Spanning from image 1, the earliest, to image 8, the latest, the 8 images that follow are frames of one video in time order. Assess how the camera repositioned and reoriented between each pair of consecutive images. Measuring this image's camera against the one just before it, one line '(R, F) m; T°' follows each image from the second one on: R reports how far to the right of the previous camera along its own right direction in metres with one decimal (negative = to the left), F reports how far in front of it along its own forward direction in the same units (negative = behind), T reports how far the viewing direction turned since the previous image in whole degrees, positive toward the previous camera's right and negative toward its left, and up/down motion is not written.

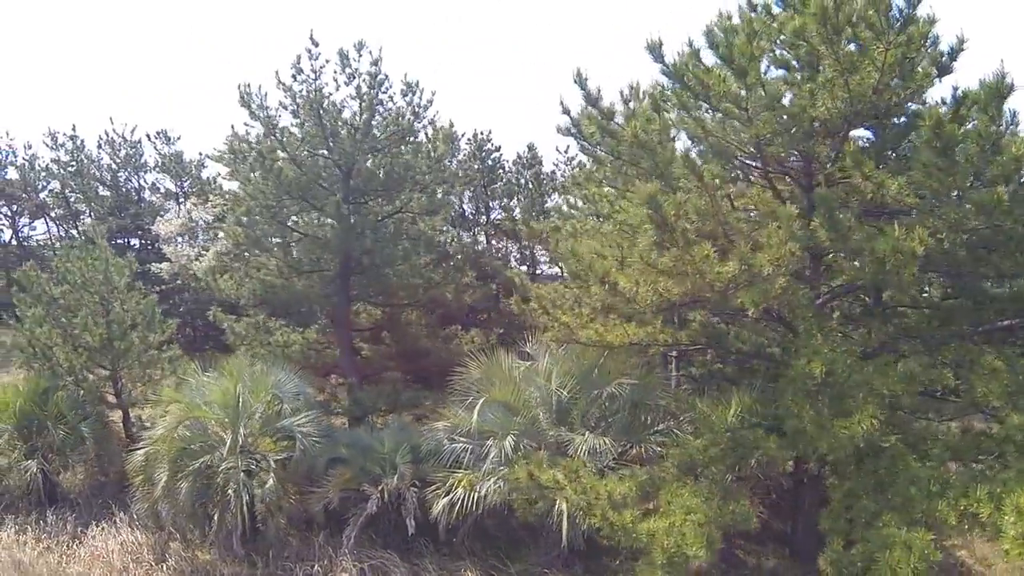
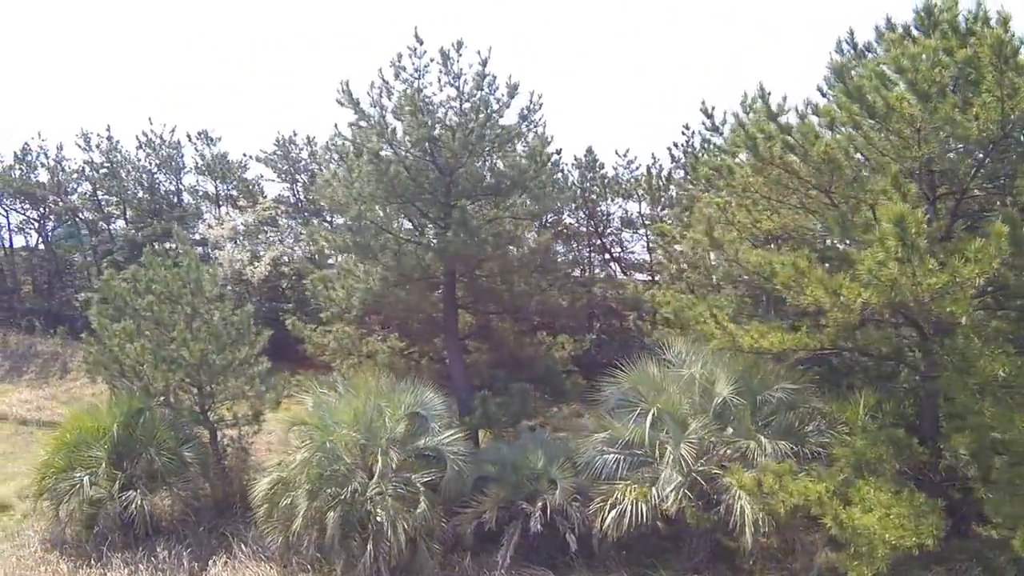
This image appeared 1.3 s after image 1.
(-1.8, +0.2) m; +5°
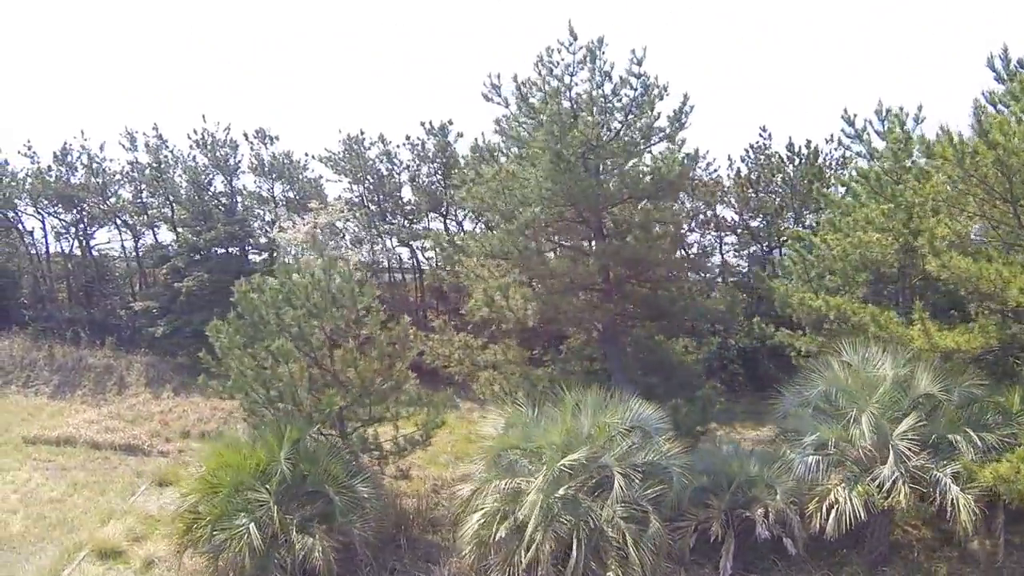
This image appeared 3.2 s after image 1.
(-2.7, +0.3) m; +9°
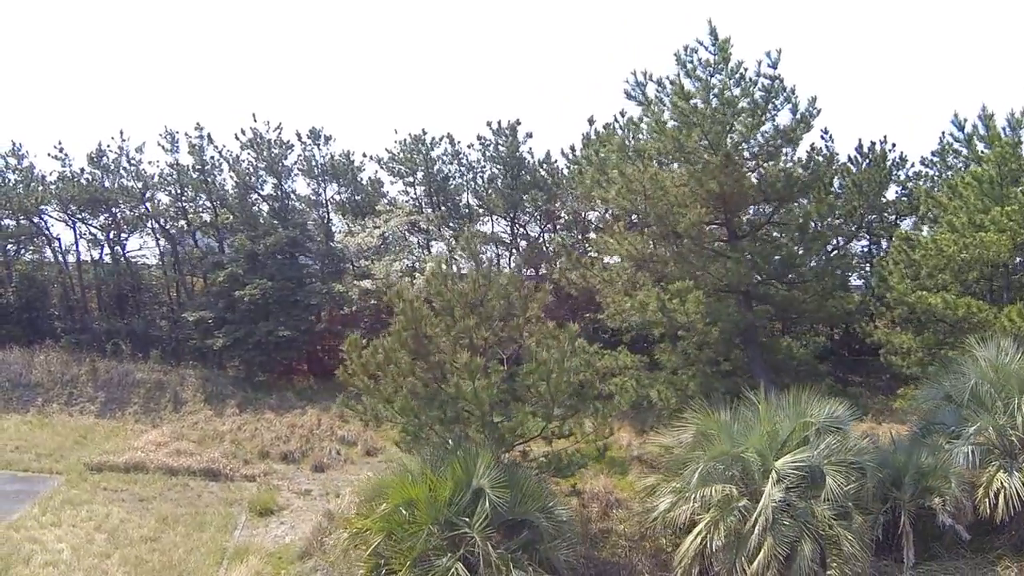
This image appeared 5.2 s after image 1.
(-2.8, +0.5) m; +10°
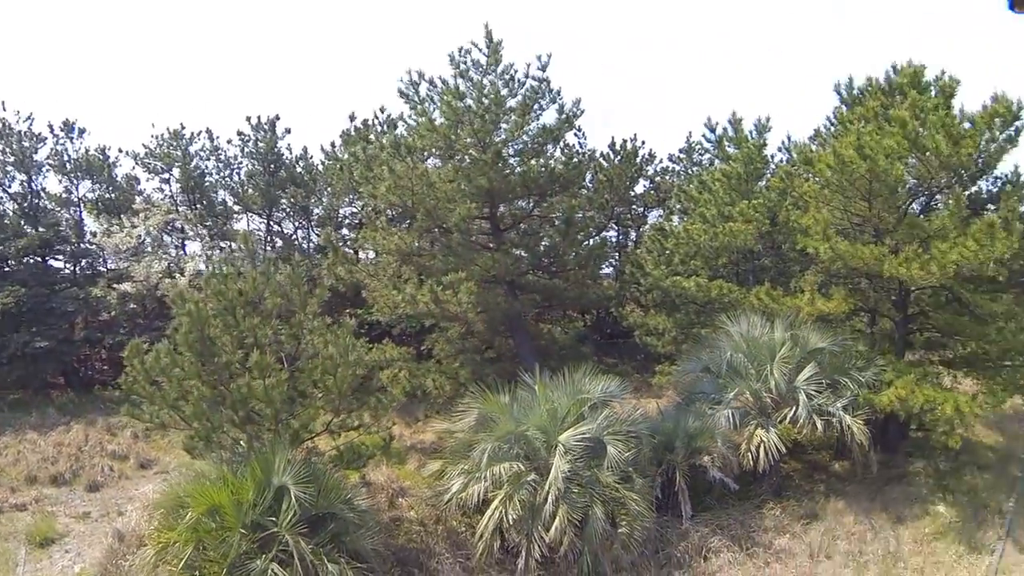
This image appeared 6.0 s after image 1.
(-1.1, 0.0) m; +17°
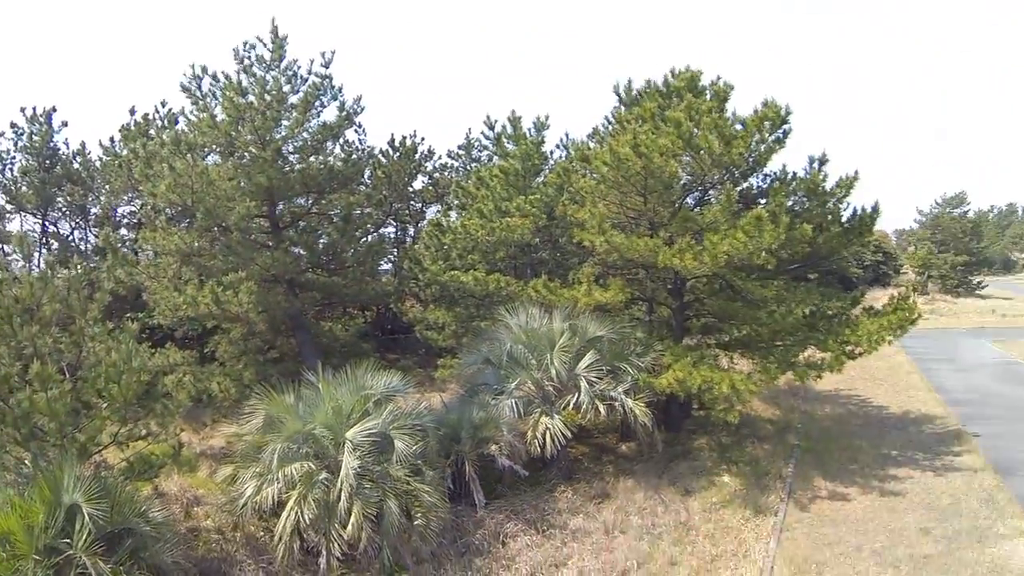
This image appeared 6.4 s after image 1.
(-0.5, -0.1) m; +13°
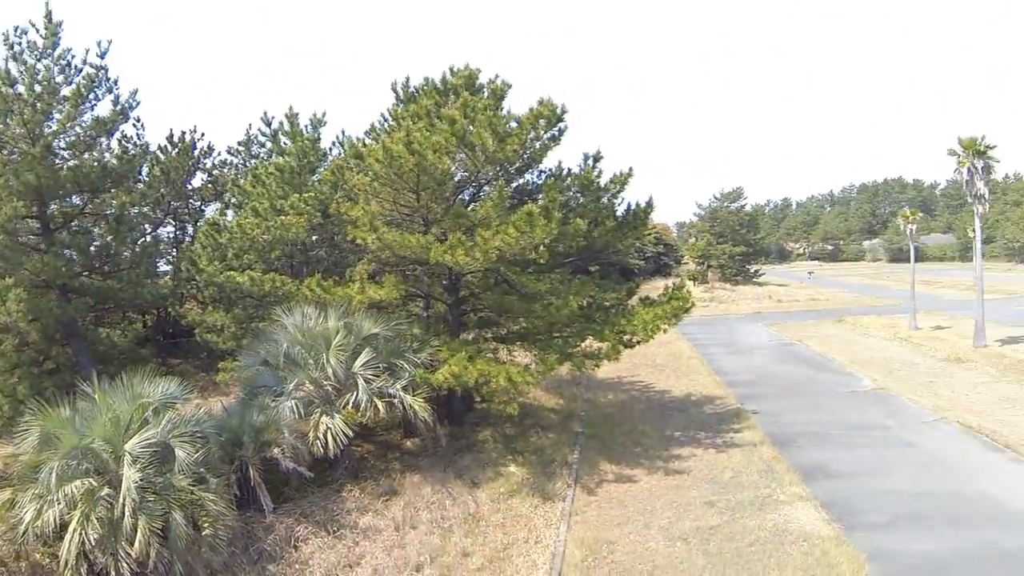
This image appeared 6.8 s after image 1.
(+0.1, 0.0) m; +10°
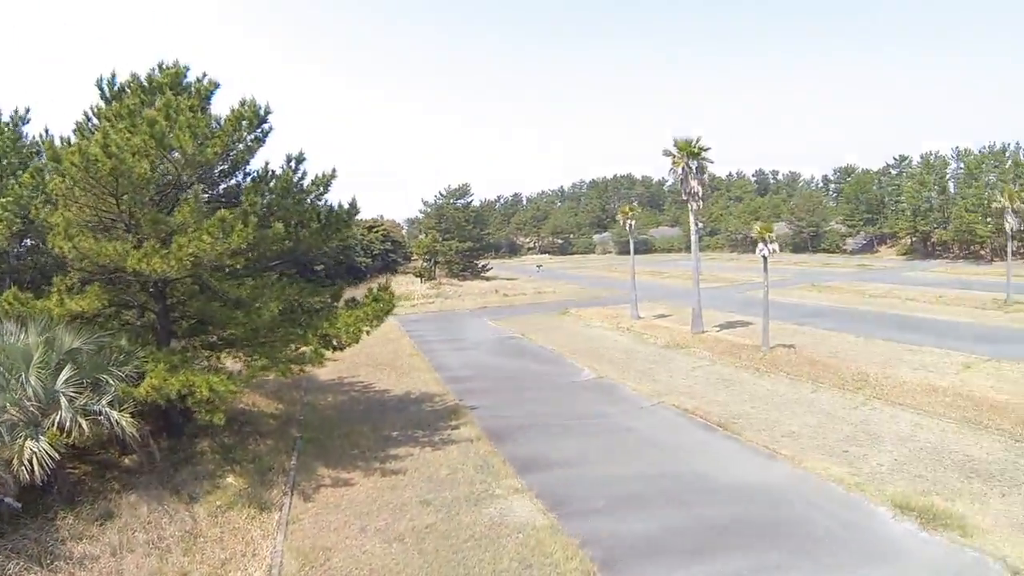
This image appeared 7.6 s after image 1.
(+0.1, -0.3) m; +14°
